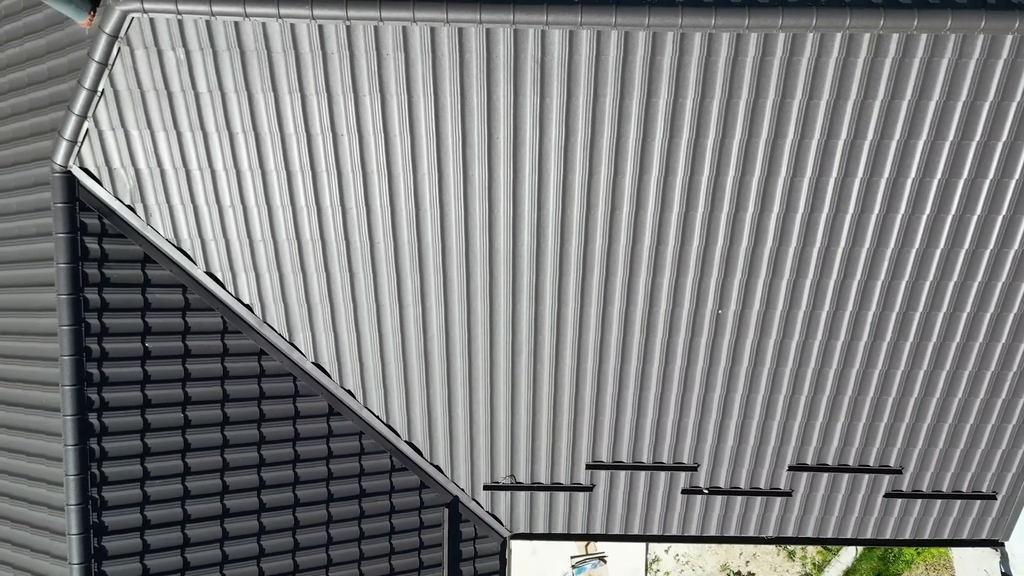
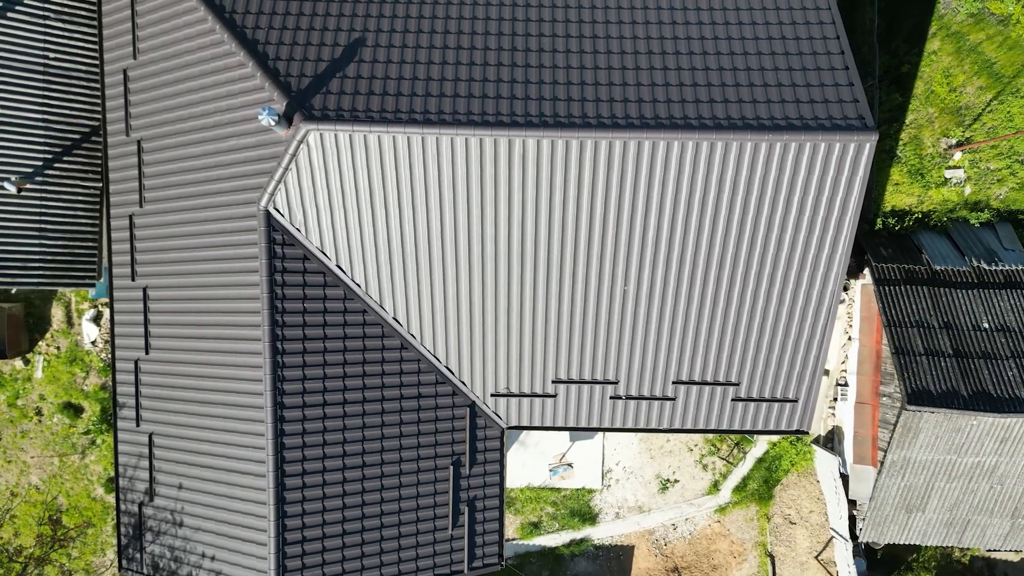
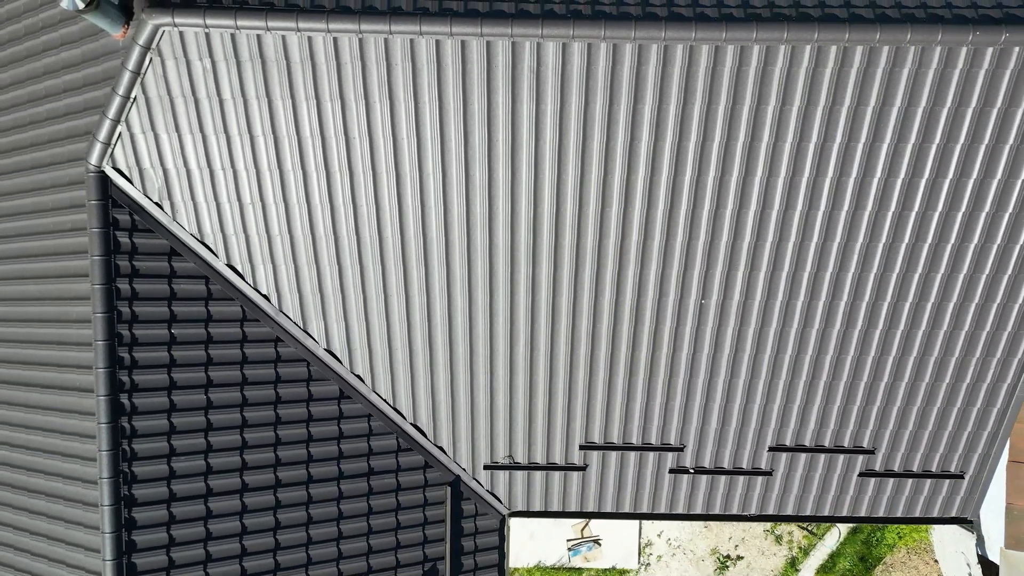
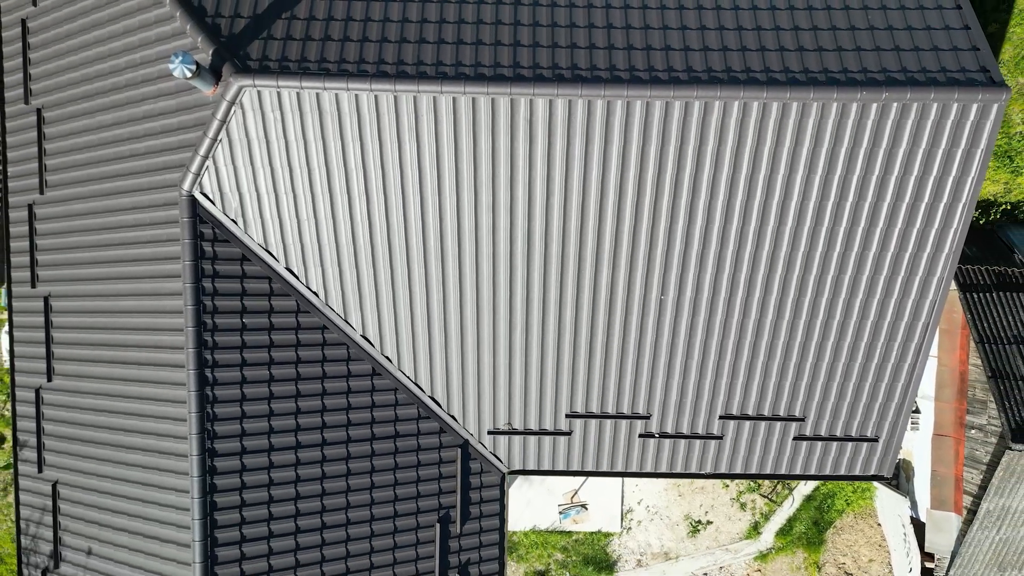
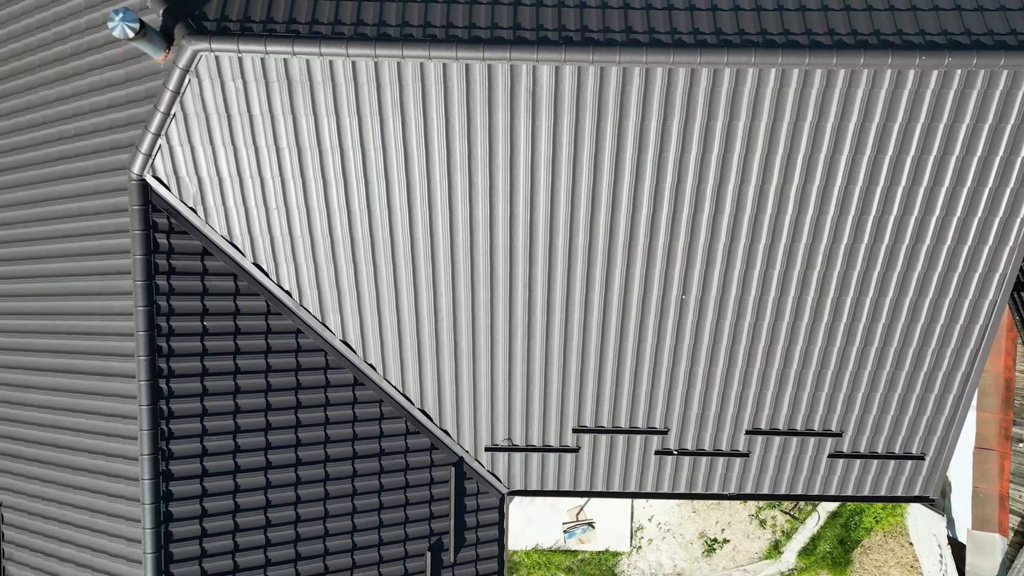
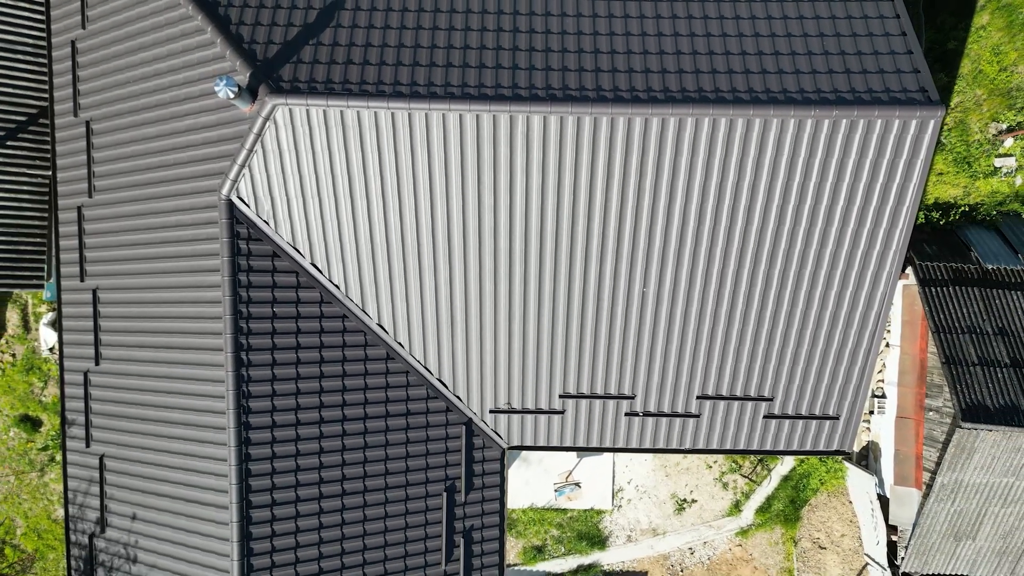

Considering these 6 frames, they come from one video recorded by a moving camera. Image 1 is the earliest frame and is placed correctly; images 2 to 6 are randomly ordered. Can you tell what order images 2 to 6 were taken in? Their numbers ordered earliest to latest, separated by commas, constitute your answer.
3, 5, 4, 6, 2
